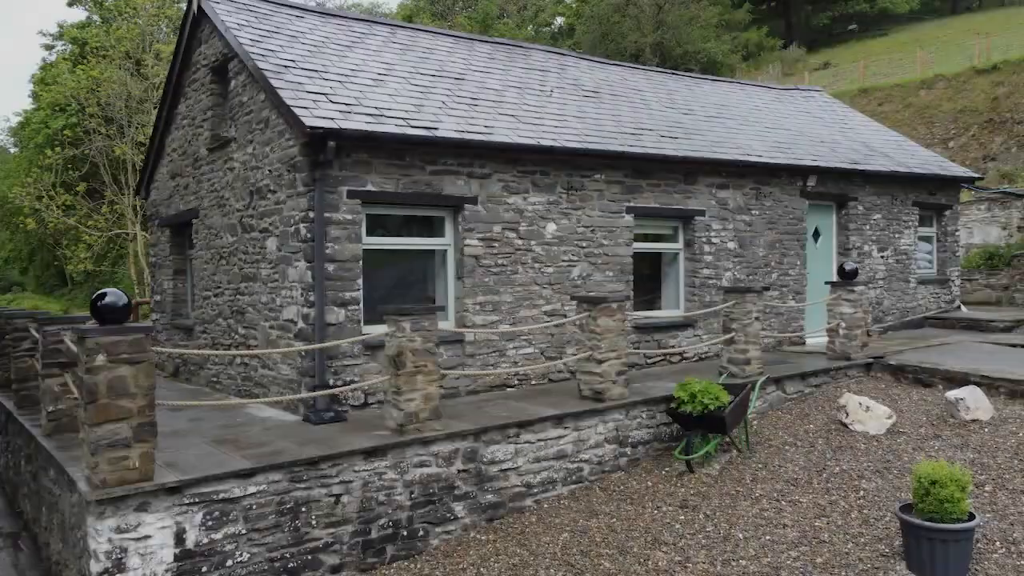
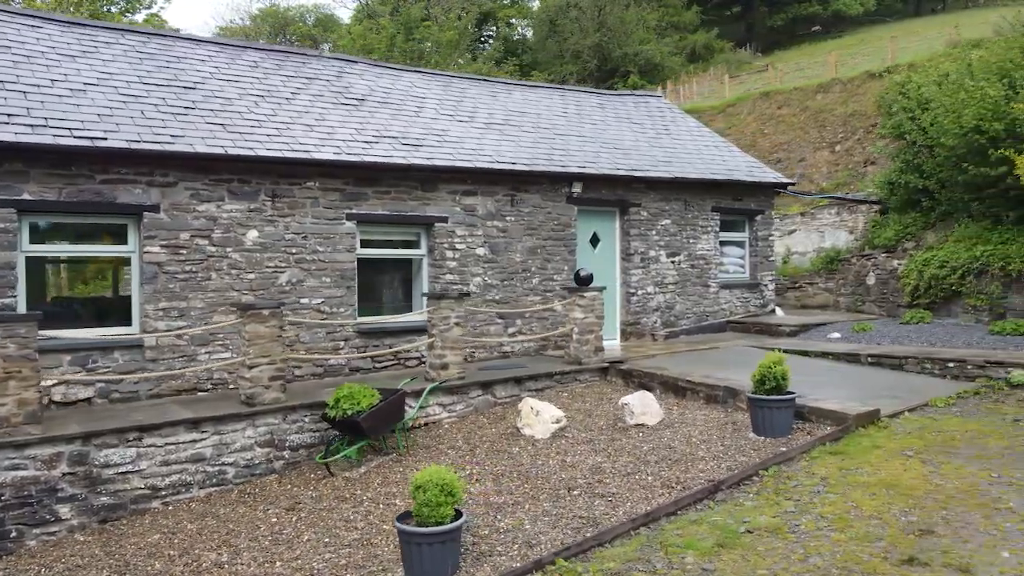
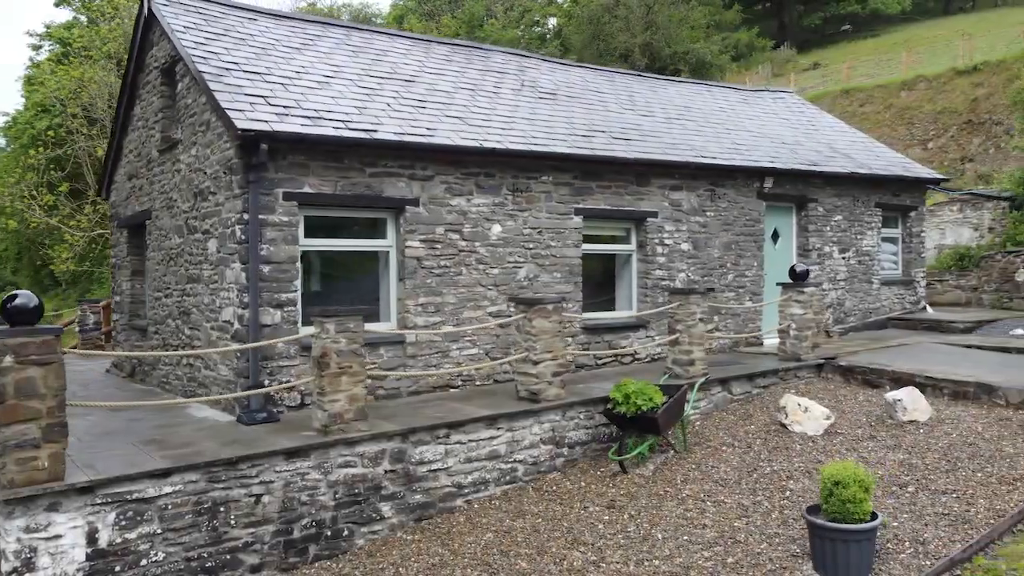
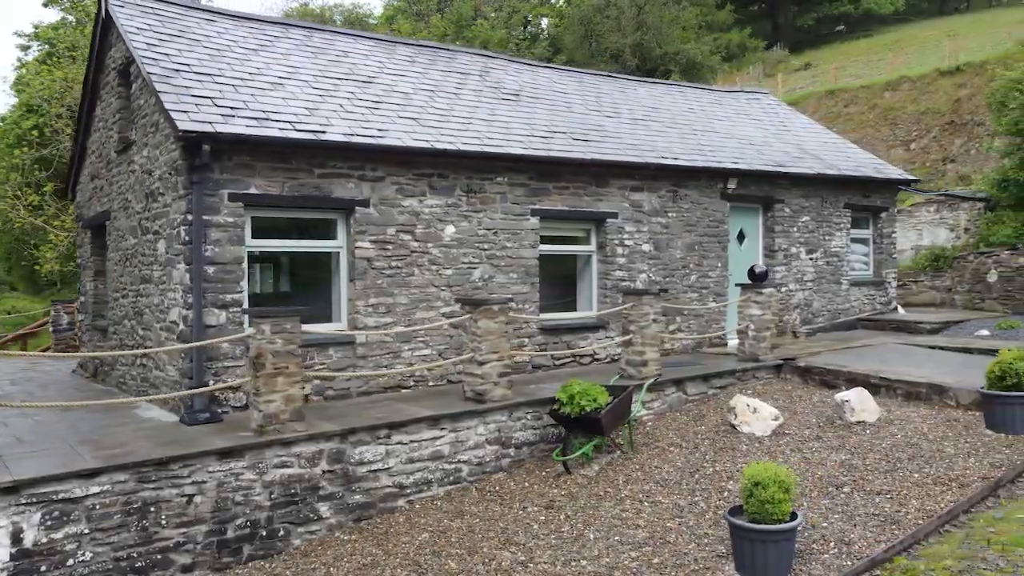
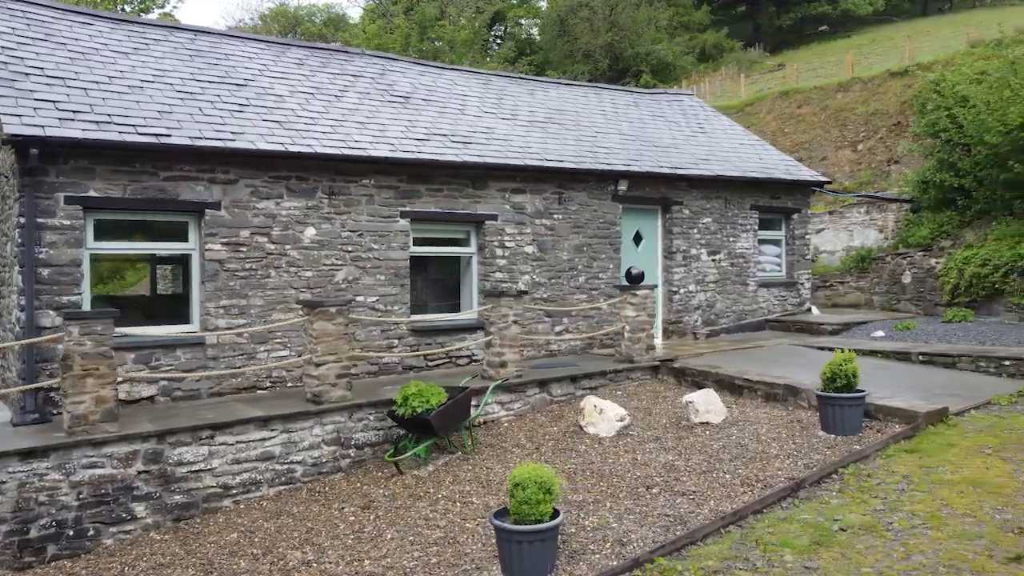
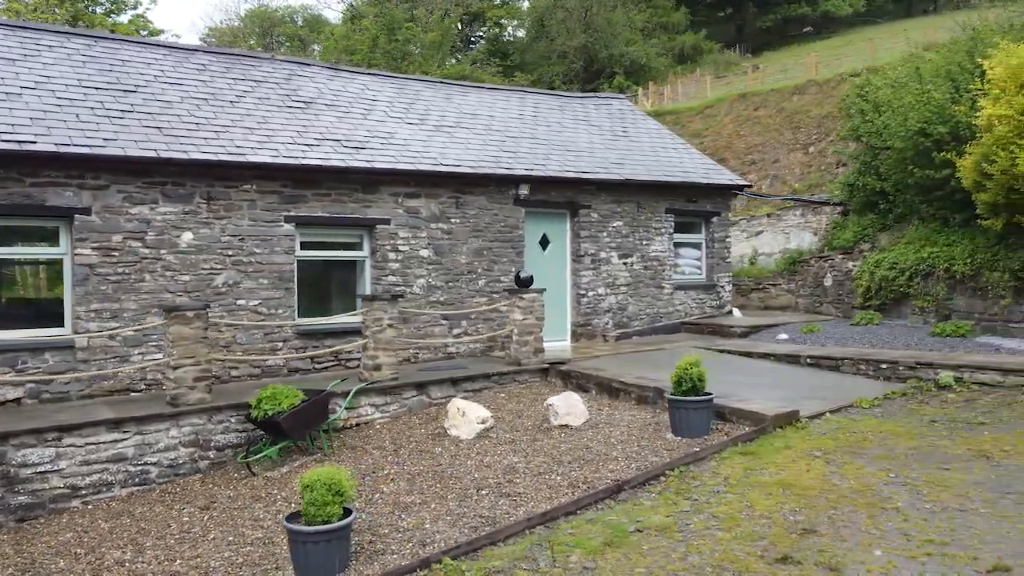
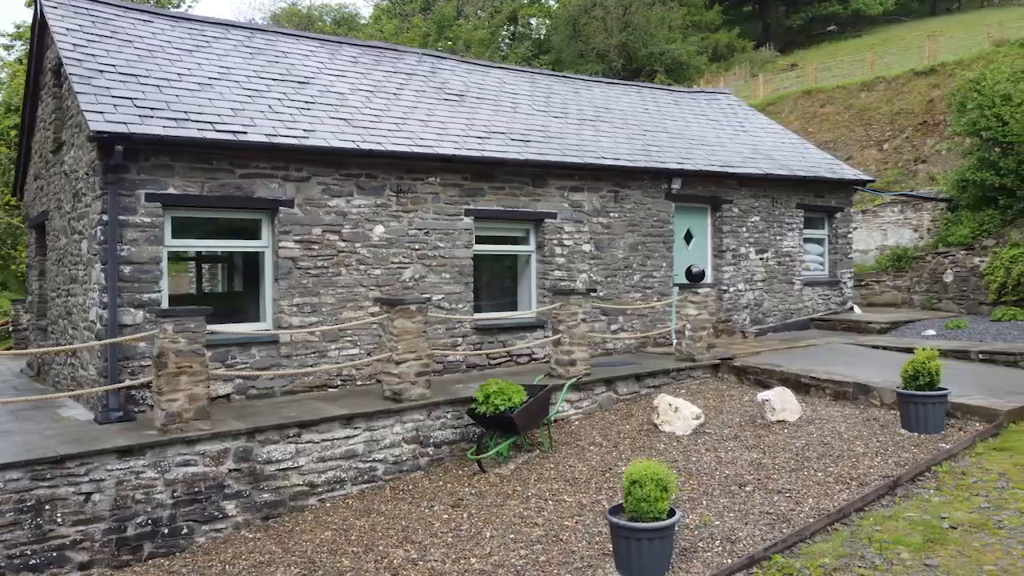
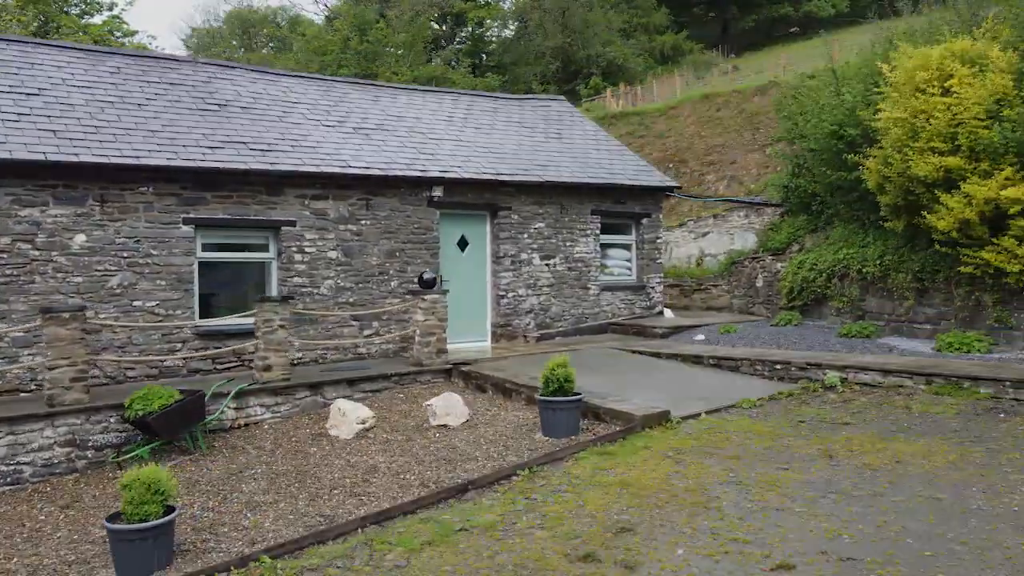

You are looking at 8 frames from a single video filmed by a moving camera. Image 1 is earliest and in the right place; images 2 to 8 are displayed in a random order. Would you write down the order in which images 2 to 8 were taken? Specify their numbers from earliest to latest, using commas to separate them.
3, 4, 7, 5, 2, 6, 8
